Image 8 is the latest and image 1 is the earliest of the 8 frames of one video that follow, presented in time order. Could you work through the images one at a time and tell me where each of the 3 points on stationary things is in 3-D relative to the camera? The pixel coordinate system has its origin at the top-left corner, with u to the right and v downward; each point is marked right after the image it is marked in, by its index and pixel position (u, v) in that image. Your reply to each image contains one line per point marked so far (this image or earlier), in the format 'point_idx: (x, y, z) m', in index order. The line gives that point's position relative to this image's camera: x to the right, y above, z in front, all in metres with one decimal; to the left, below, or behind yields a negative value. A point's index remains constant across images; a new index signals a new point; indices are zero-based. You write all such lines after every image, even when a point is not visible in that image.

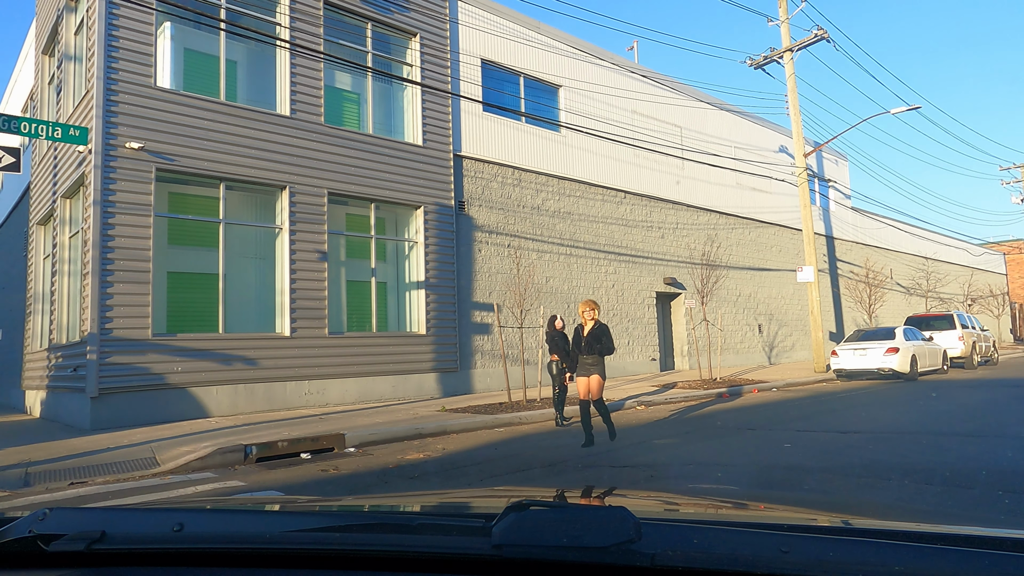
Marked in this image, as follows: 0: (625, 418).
0: (+2.2, -2.5, +12.7) m
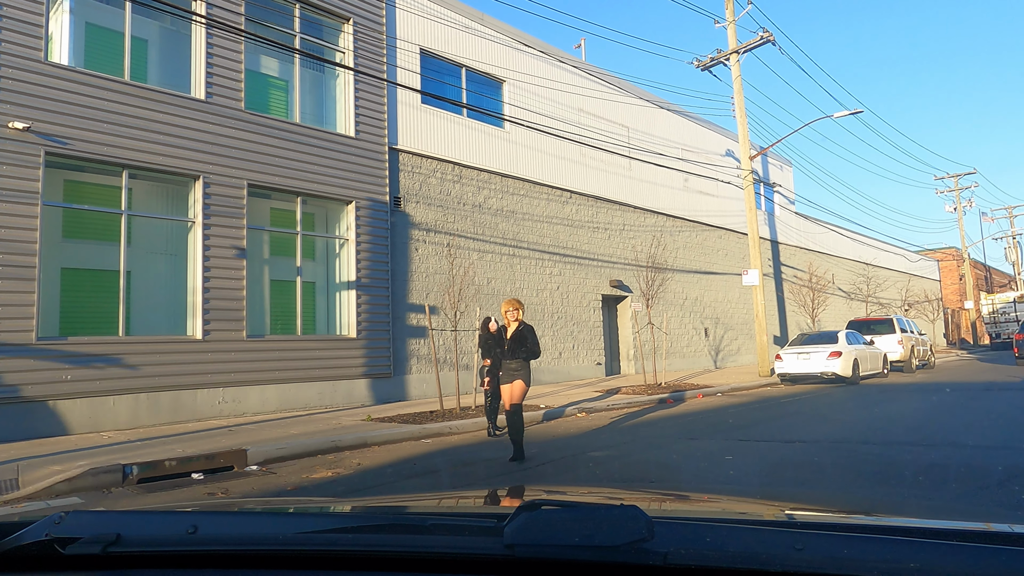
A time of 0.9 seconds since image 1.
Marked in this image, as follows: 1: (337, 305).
0: (+0.9, -2.5, +12.0) m
1: (-4.1, -0.4, +15.4) m
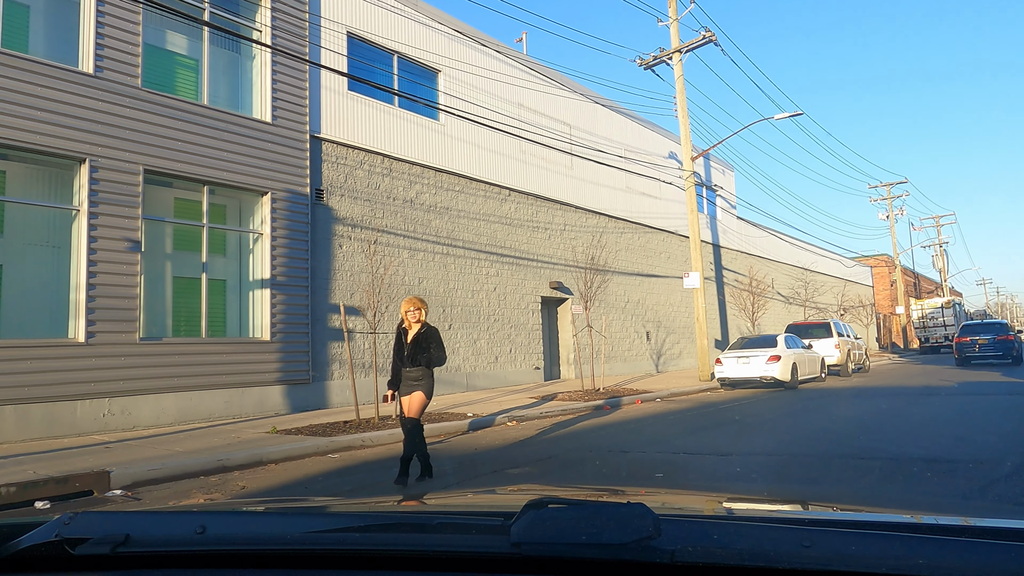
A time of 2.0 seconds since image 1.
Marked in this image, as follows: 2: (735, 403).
0: (-0.4, -2.5, +11.1) m
1: (-5.6, -0.3, +14.2) m
2: (+5.7, -2.9, +16.8) m
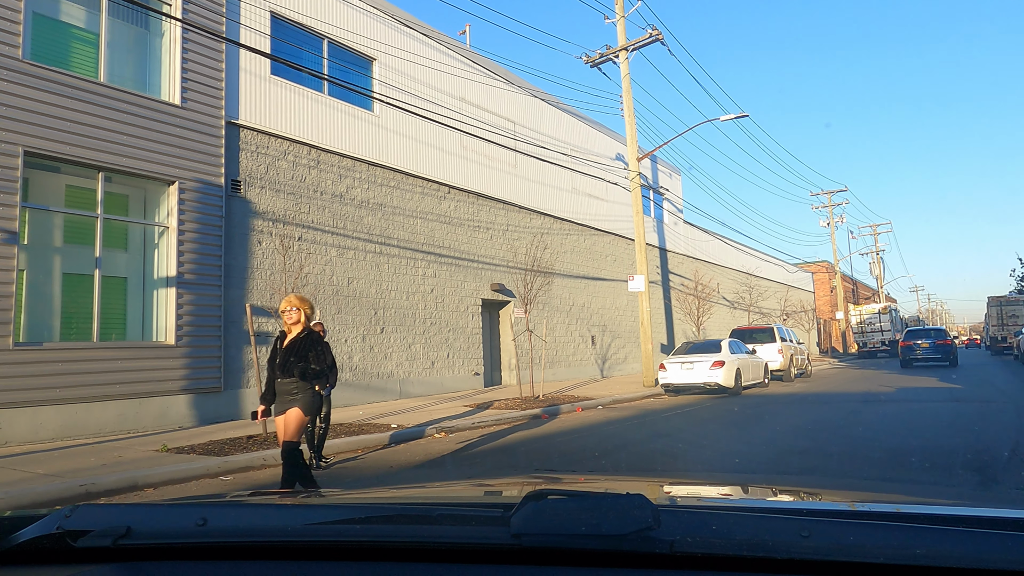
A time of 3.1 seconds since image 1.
0: (-1.5, -2.5, +10.1) m
1: (-6.9, -0.3, +12.8) m
2: (+4.1, -3.0, +16.2) m
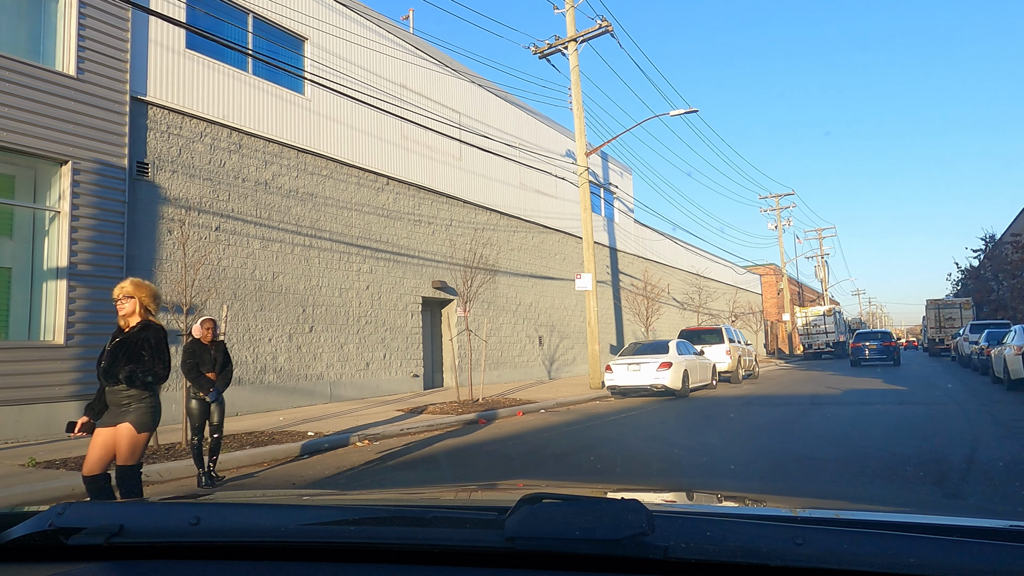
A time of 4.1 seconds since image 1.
0: (-2.5, -2.4, +9.1) m
1: (-8.1, -0.2, +11.4) m
2: (+2.6, -2.9, +15.5) m
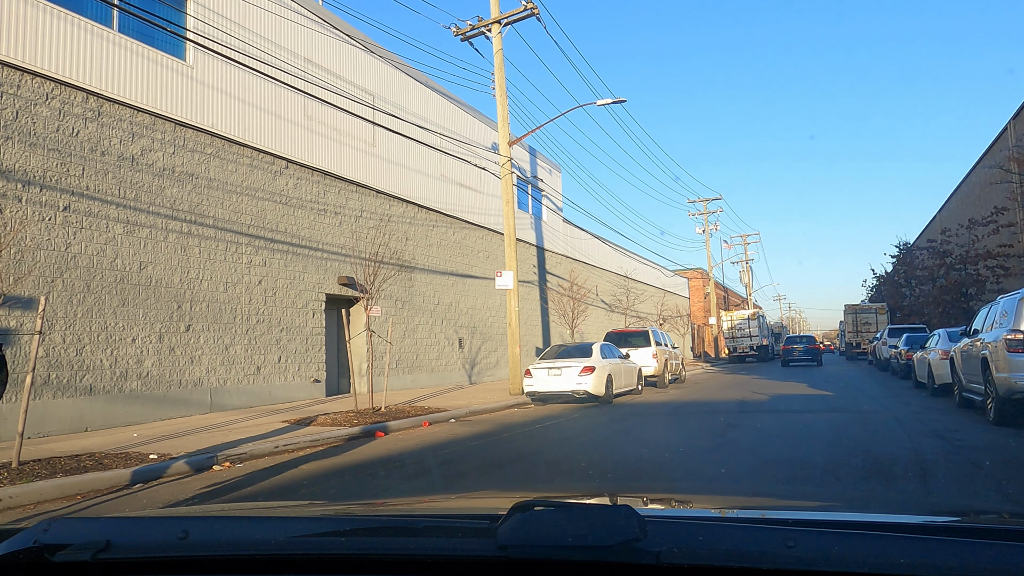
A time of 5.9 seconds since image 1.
0: (-3.9, -2.3, +7.3) m
1: (-9.6, 0.0, +9.1) m
2: (+0.7, -2.9, +14.2) m
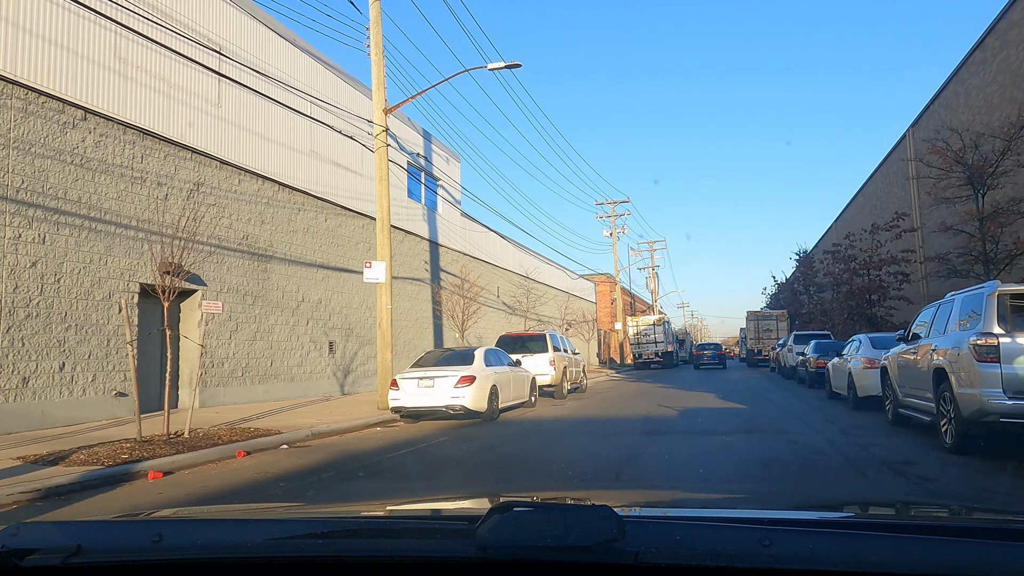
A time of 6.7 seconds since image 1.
0: (-5.4, -2.0, +3.8) m
1: (-11.3, +0.4, +4.8) m
2: (-1.9, -2.7, +11.3) m
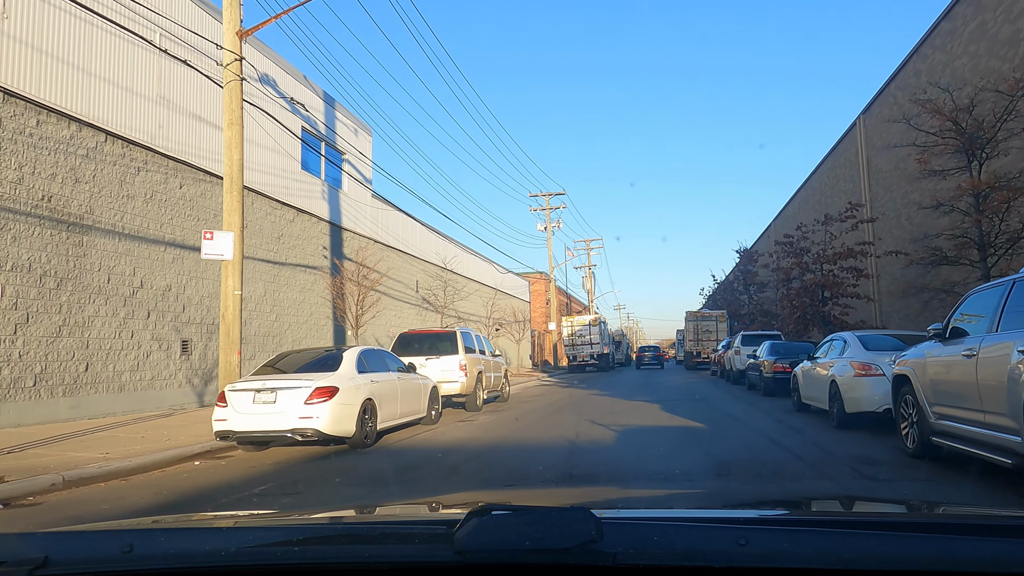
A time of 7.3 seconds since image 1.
0: (-6.3, -1.5, -0.4) m
1: (-12.2, +0.9, 0.0) m
2: (-3.4, -2.3, +7.3) m
